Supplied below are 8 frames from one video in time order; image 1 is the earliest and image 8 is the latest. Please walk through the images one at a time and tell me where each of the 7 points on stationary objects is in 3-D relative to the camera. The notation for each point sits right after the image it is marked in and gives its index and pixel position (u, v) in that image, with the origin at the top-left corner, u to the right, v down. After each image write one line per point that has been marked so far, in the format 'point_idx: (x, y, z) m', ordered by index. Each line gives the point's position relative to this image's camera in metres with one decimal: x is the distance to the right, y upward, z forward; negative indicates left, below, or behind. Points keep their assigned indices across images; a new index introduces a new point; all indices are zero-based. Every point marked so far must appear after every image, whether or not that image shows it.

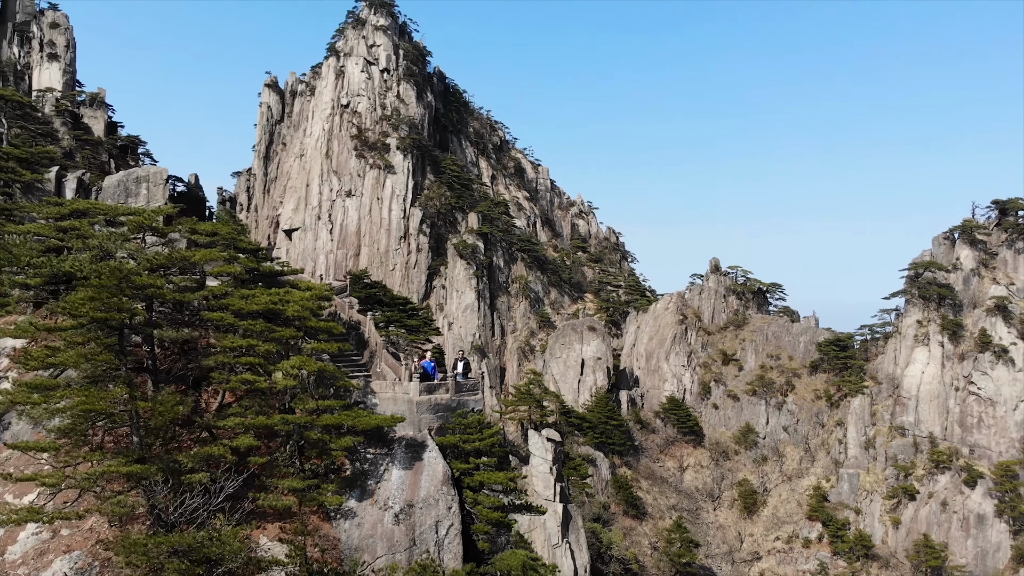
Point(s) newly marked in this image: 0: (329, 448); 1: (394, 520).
0: (-4.5, -4.2, +14.0) m
1: (-2.9, -6.2, +14.6) m
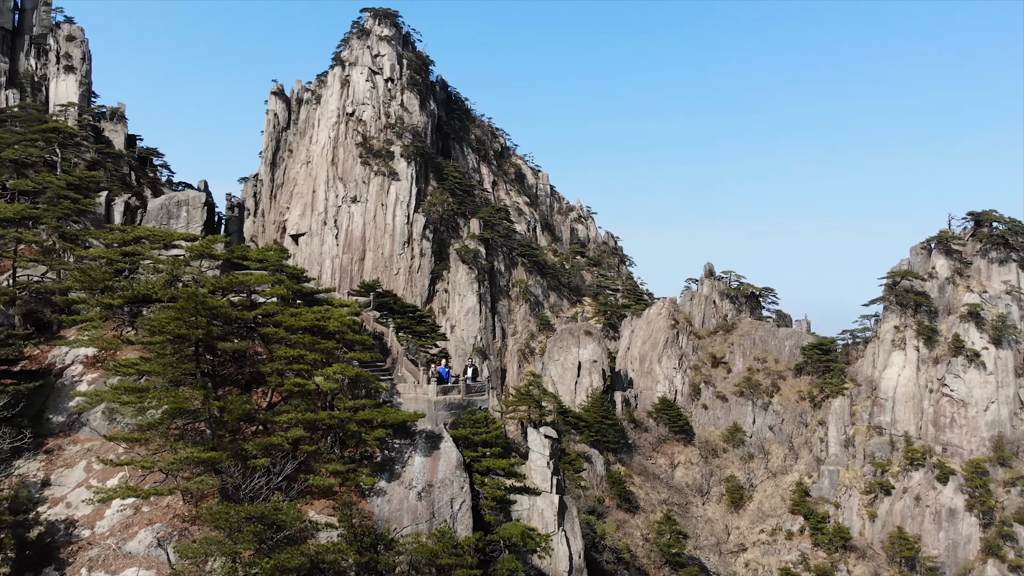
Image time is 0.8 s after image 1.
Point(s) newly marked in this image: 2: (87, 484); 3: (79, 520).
0: (-4.5, -4.8, +16.7) m
1: (-2.9, -6.8, +17.3) m
2: (-13.1, -6.0, +16.1) m
3: (-12.8, -6.8, +15.4) m
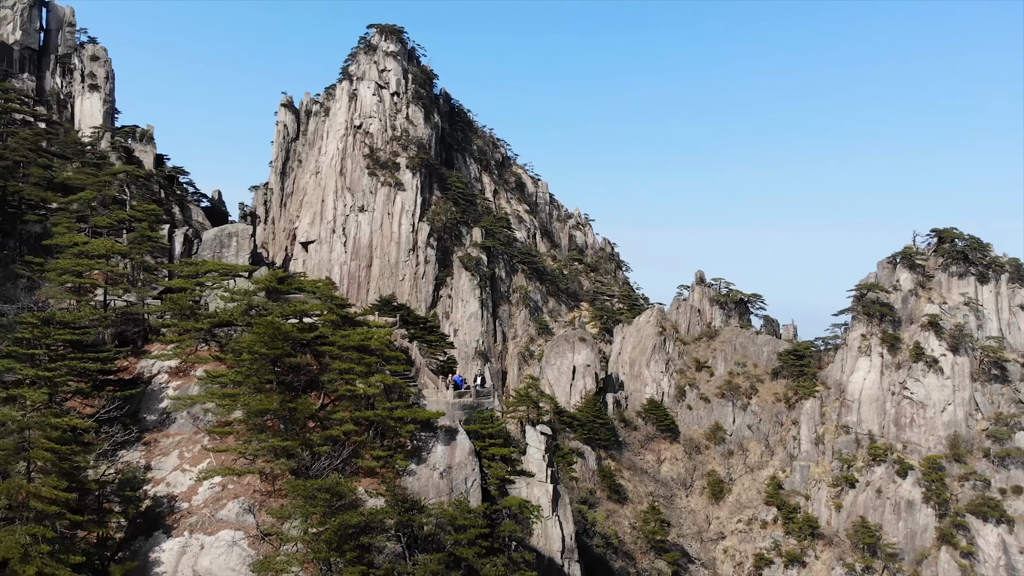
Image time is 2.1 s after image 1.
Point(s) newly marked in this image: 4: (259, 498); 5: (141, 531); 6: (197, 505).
0: (-4.5, -5.9, +21.3) m
1: (-2.9, -7.9, +21.9) m
2: (-13.1, -7.1, +20.7) m
3: (-12.8, -7.9, +20.0) m
4: (-9.5, -7.9, +19.9) m
5: (-13.7, -8.9, +19.0) m
6: (-11.8, -8.2, +19.7) m
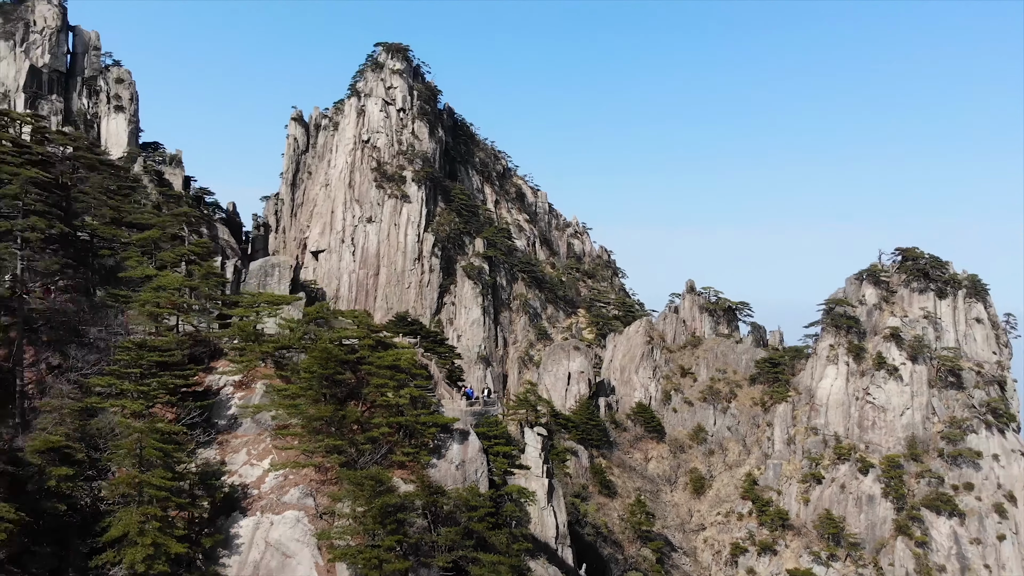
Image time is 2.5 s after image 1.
0: (-4.5, -7.4, +26.6) m
1: (-2.9, -9.4, +27.2) m
2: (-13.1, -8.6, +26.0) m
3: (-12.7, -9.5, +25.4) m
4: (-9.5, -9.5, +25.2) m
5: (-13.6, -10.5, +24.3) m
6: (-11.8, -9.7, +25.0) m
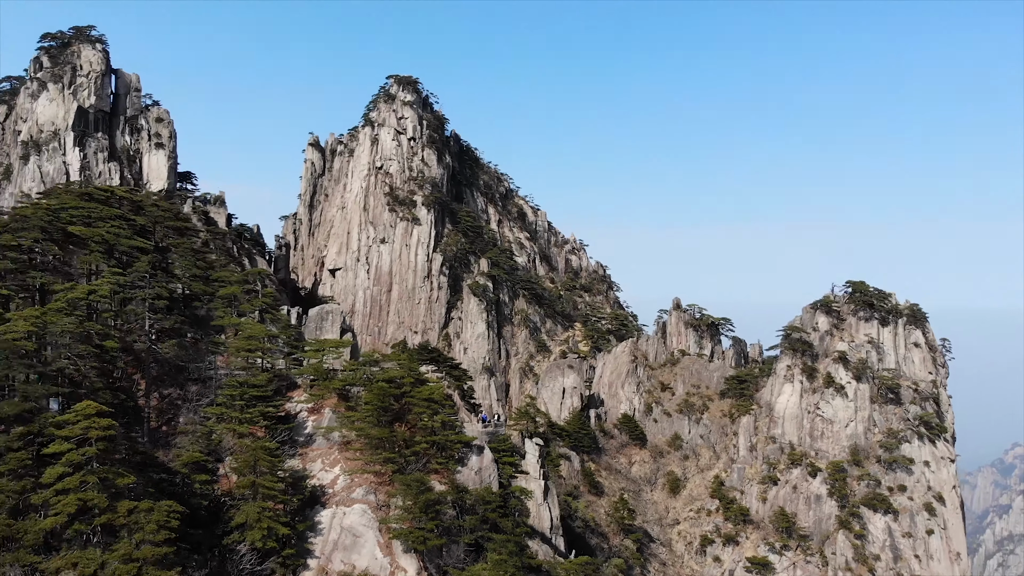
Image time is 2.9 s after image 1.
0: (-4.2, -11.1, +36.2) m
1: (-2.7, -13.1, +36.8) m
2: (-12.8, -12.3, +35.6) m
3: (-12.5, -13.1, +34.9) m
4: (-9.2, -13.2, +34.8) m
5: (-13.4, -14.2, +33.9) m
6: (-11.6, -13.4, +34.6) m
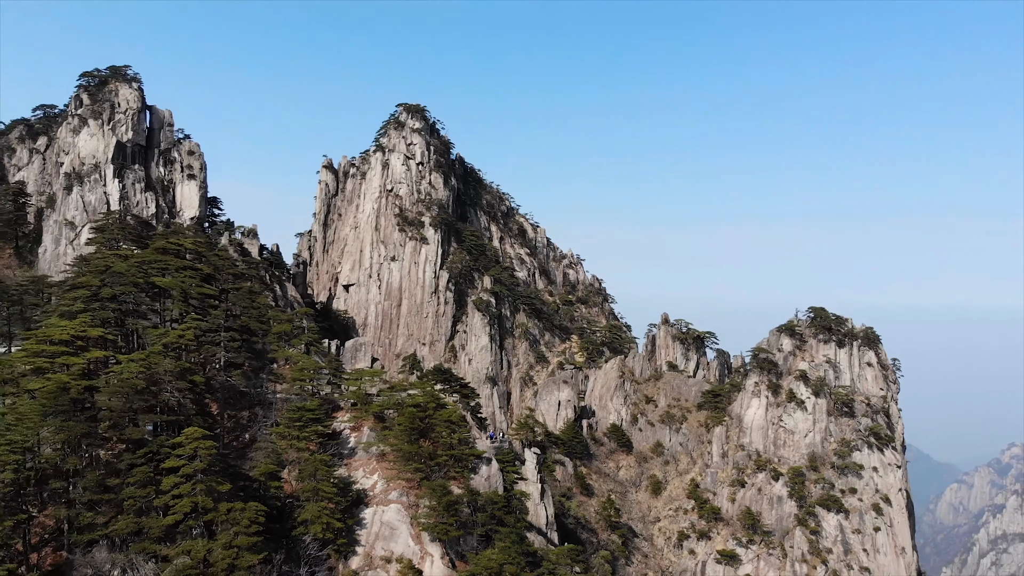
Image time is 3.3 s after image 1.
0: (-4.0, -15.0, +45.5) m
1: (-2.5, -17.0, +46.1) m
2: (-12.7, -16.2, +44.9) m
3: (-12.3, -17.0, +44.3) m
4: (-9.0, -17.0, +44.1) m
5: (-13.2, -18.0, +43.2) m
6: (-11.4, -17.3, +43.9) m
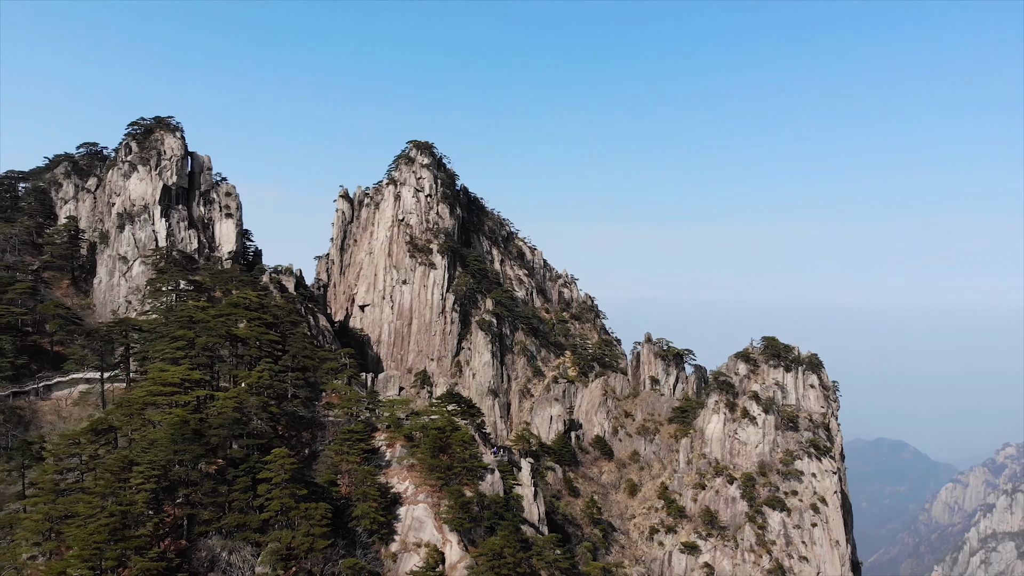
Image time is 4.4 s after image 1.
0: (-4.3, -20.9, +59.8) m
1: (-2.7, -22.9, +60.4) m
2: (-12.9, -22.1, +59.3) m
3: (-12.5, -22.9, +58.6) m
4: (-9.3, -23.0, +58.5) m
5: (-13.4, -24.0, +57.6) m
6: (-11.6, -23.2, +58.2) m
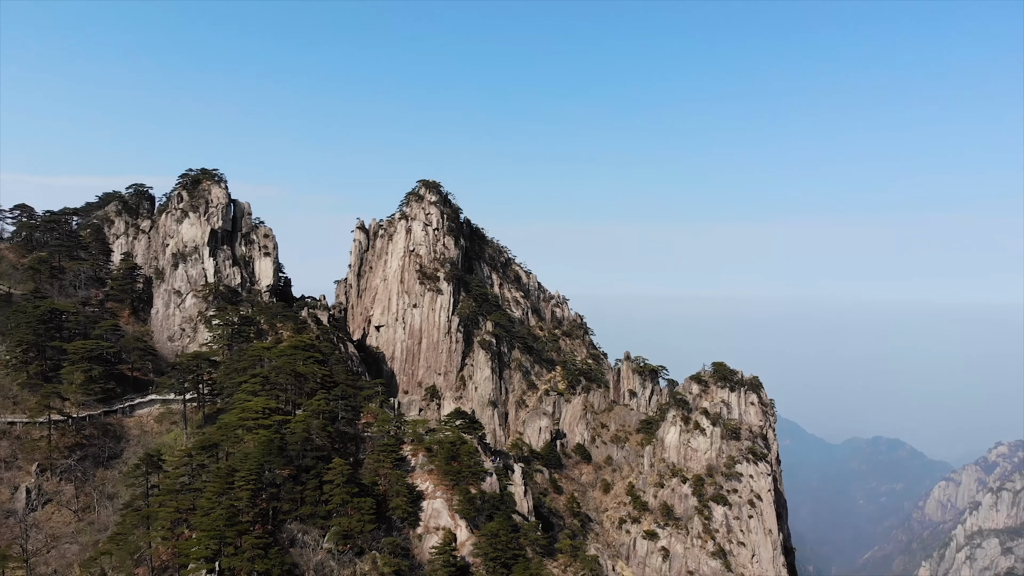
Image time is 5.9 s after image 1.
0: (-5.2, -28.7, +80.3) m
1: (-3.7, -30.7, +80.9) m
2: (-13.9, -29.9, +79.8) m
3: (-13.5, -30.7, +79.1) m
4: (-10.2, -30.8, +79.0) m
5: (-14.4, -31.8, +78.1) m
6: (-12.6, -31.0, +78.7) m
